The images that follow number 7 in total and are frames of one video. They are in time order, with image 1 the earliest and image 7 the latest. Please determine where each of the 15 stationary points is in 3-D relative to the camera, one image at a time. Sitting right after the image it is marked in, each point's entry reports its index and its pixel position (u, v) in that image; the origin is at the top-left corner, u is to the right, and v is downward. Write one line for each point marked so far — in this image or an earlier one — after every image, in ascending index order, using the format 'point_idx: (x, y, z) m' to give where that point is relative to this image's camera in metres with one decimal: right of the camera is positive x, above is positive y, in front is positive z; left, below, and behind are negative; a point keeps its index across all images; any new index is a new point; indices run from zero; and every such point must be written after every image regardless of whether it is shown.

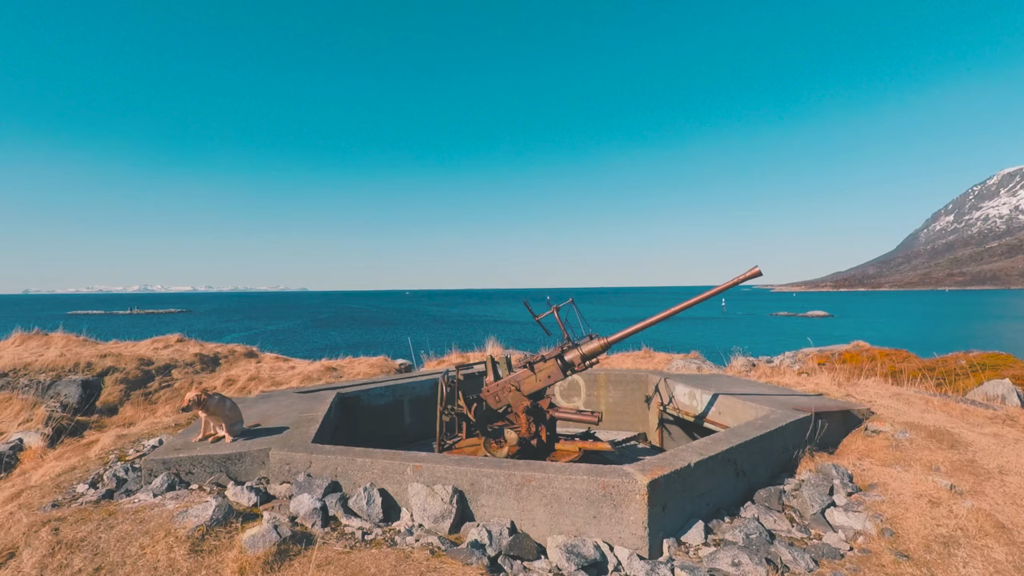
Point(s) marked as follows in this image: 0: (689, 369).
0: (+5.1, -2.4, +12.7) m
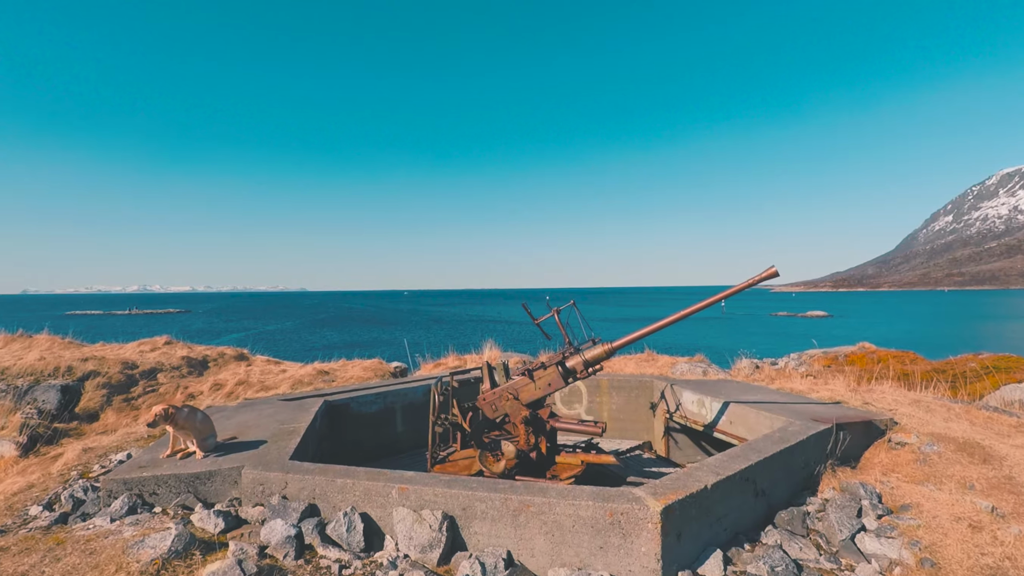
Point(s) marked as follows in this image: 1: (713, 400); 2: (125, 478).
0: (+5.1, -2.4, +12.3) m
1: (+3.5, -2.0, +7.7) m
2: (-4.2, -2.1, +4.7) m
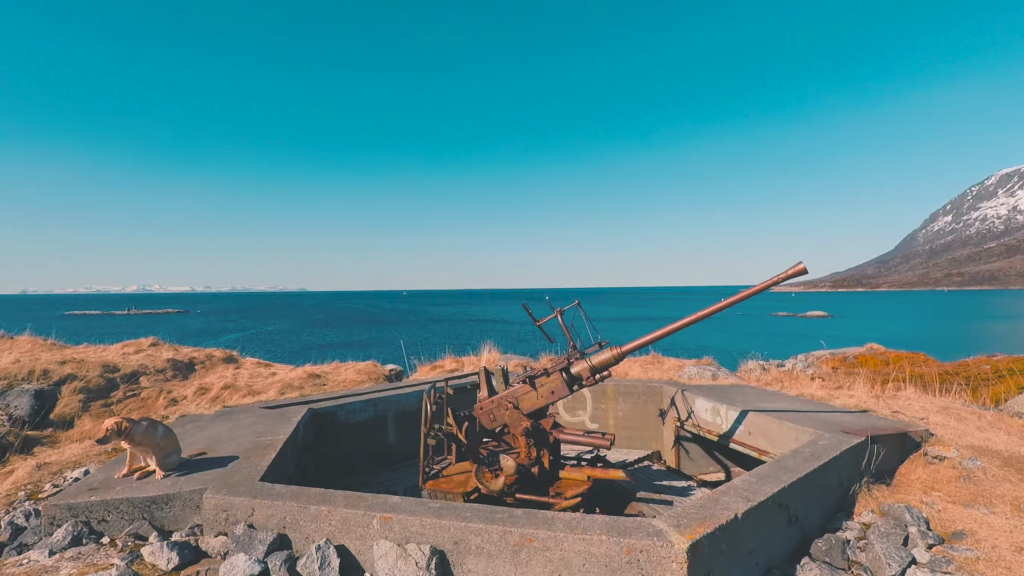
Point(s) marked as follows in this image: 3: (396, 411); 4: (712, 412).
0: (+5.1, -2.4, +11.7) m
1: (+3.5, -2.0, +7.1) m
2: (-4.2, -2.0, +4.2) m
3: (-2.2, -2.3, +8.1) m
4: (+3.4, -2.1, +7.5) m
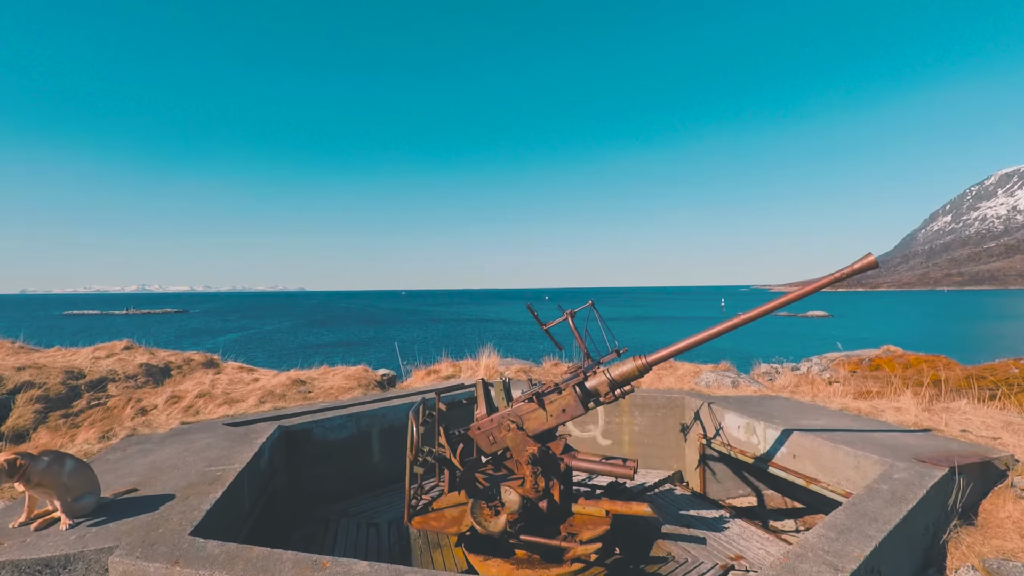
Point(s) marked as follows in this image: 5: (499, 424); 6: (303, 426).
0: (+5.1, -2.3, +10.7) m
1: (+3.6, -1.9, +6.1) m
2: (-4.1, -2.0, +3.1) m
3: (-2.1, -2.2, +7.1) m
4: (+3.4, -2.1, +6.5) m
5: (-0.1, -1.6, +5.3) m
6: (-3.1, -2.0, +6.5) m
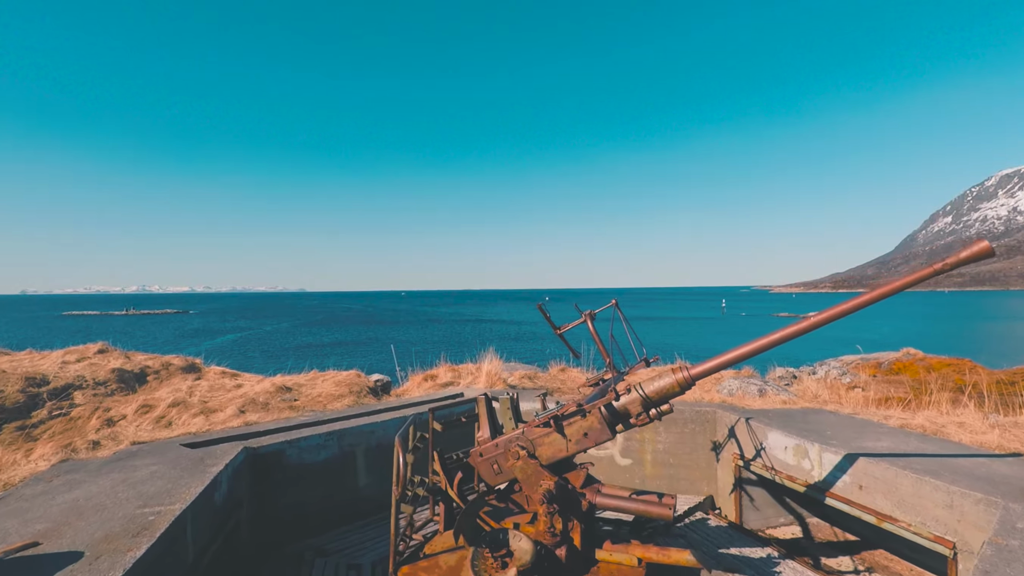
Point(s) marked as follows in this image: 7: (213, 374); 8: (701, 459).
0: (+5.2, -2.3, +9.7) m
1: (+3.7, -1.9, +5.2) m
2: (-4.0, -2.0, +2.2) m
3: (-2.0, -2.2, +6.2) m
4: (+3.5, -2.0, +5.5) m
5: (-0.1, -1.6, +4.3) m
6: (-3.0, -2.0, +5.5) m
7: (-8.8, -2.5, +12.9) m
8: (+2.9, -2.6, +6.6) m
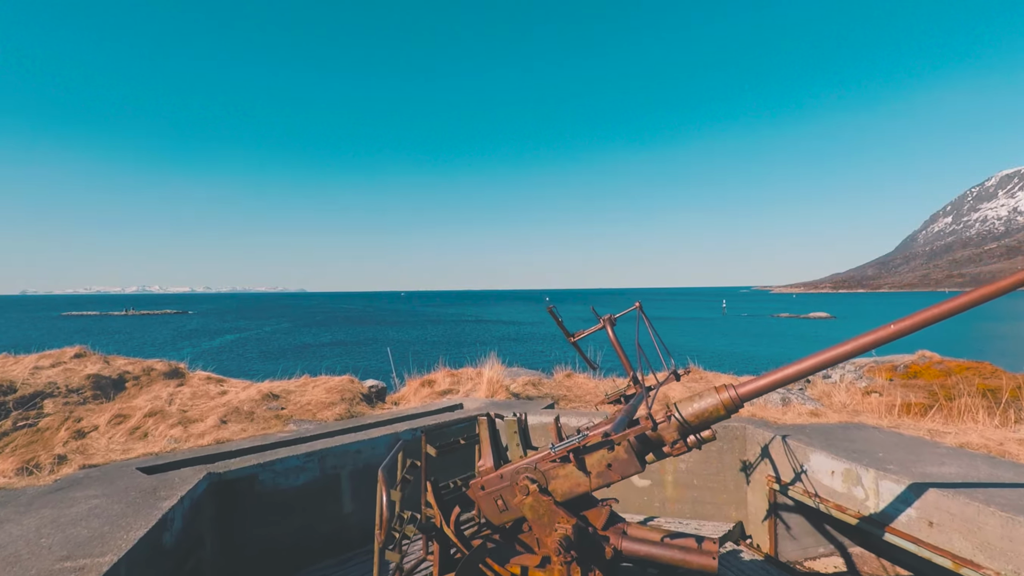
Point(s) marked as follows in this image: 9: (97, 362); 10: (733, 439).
0: (+5.3, -2.3, +9.0) m
1: (+3.7, -1.9, +4.4) m
2: (-4.0, -2.0, +1.4) m
3: (-2.0, -2.2, +5.4) m
4: (+3.6, -2.1, +4.8) m
5: (0.0, -1.6, +3.6) m
6: (-2.9, -2.0, +4.8) m
7: (-8.8, -2.5, +12.2) m
8: (+2.9, -2.6, +5.9) m
9: (-11.4, -2.0, +12.1) m
10: (+2.9, -2.0, +5.8) m
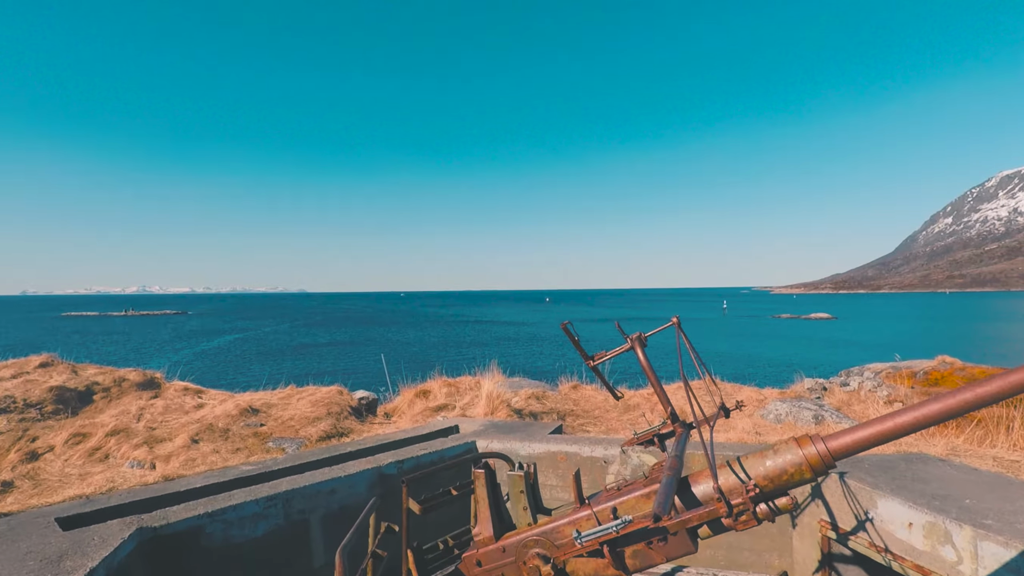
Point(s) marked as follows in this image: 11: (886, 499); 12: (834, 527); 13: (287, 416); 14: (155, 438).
0: (+5.3, -2.4, +8.1) m
1: (+3.8, -2.0, +3.5) m
2: (-3.9, -2.1, +0.5) m
3: (-1.9, -2.3, +4.5) m
4: (+3.6, -2.1, +3.8) m
5: (0.0, -1.7, +2.7) m
6: (-2.9, -2.1, +3.9) m
7: (-8.7, -2.6, +11.3) m
8: (+3.0, -2.7, +5.0) m
9: (-11.3, -2.1, +11.2) m
10: (+3.0, -2.1, +4.9) m
11: (+3.5, -2.0, +4.1) m
12: (+3.3, -2.5, +4.5) m
13: (-5.0, -2.9, +9.8) m
14: (-6.8, -2.9, +8.4) m
